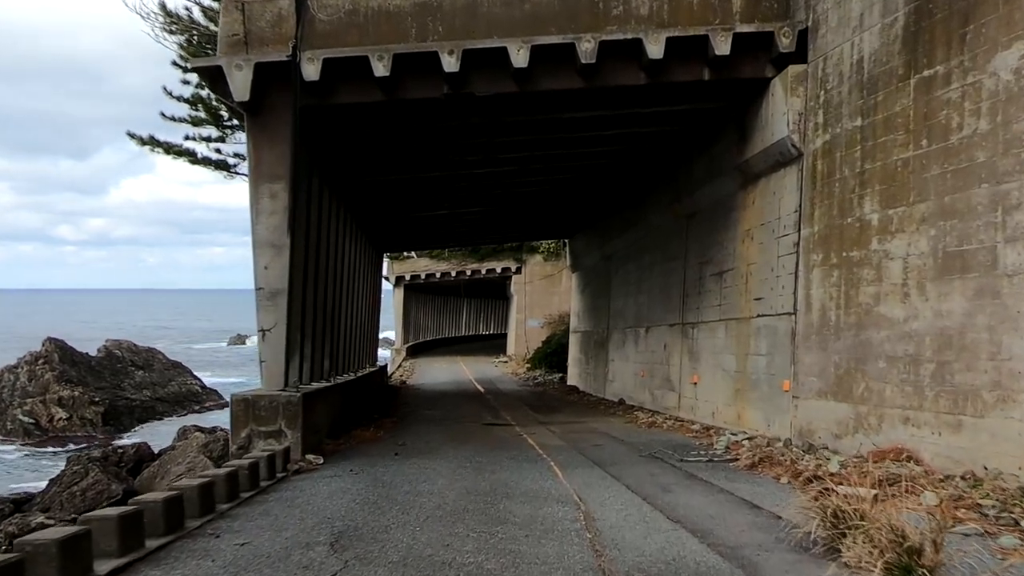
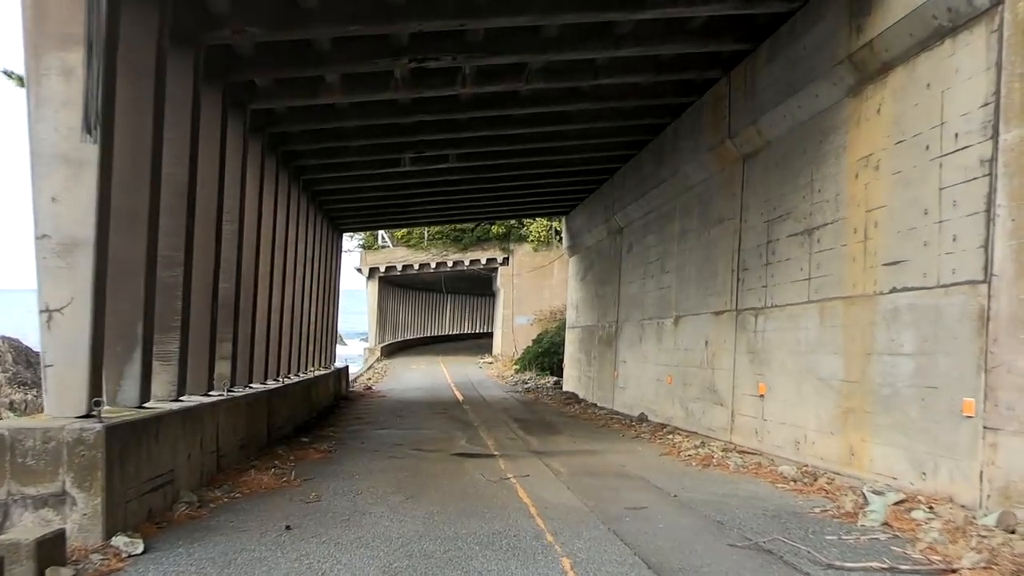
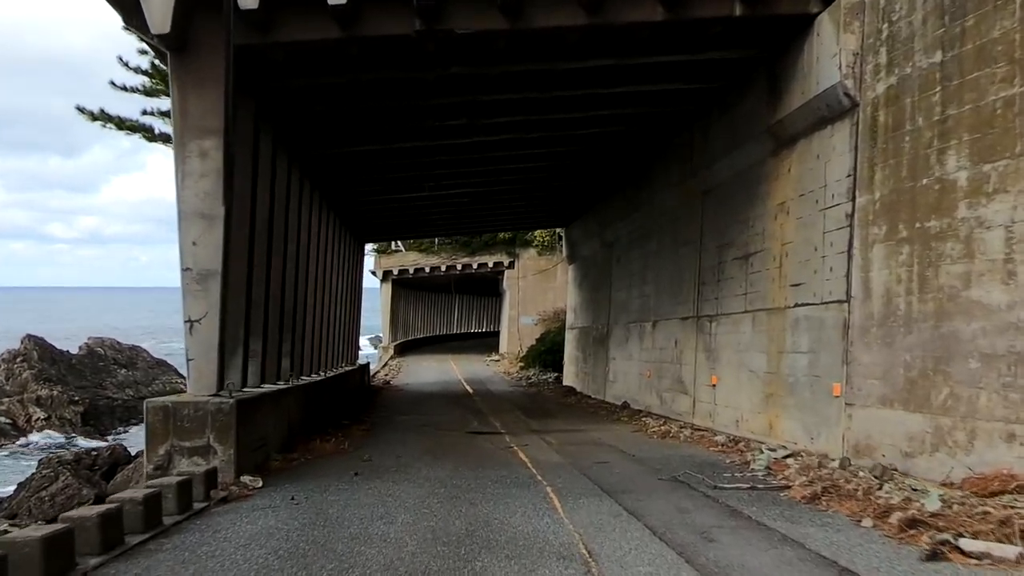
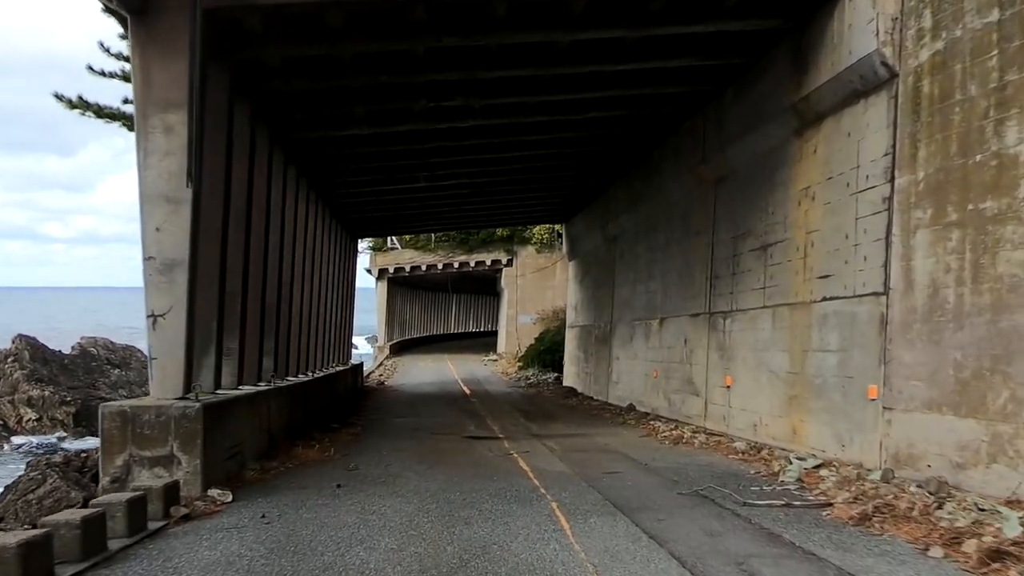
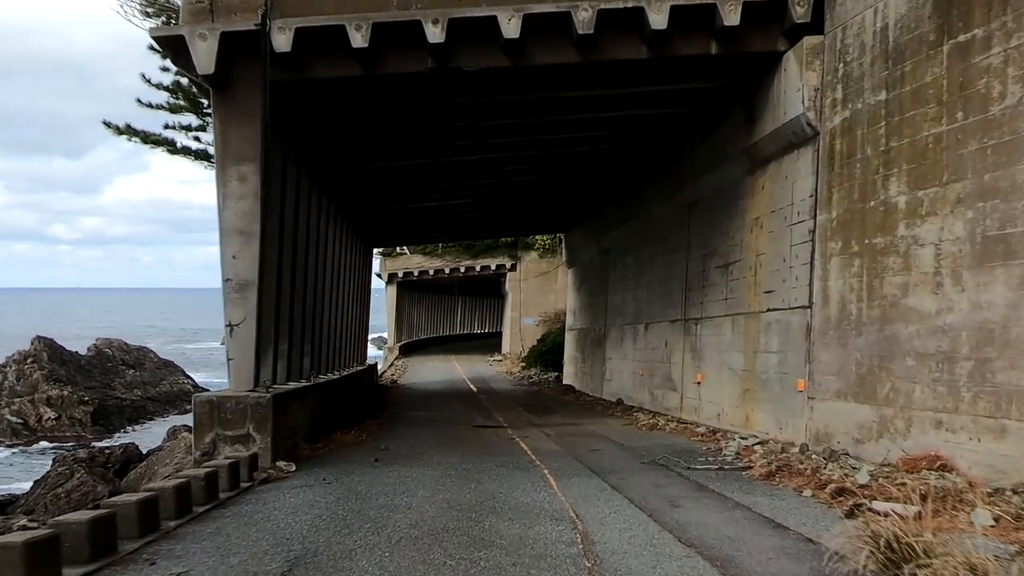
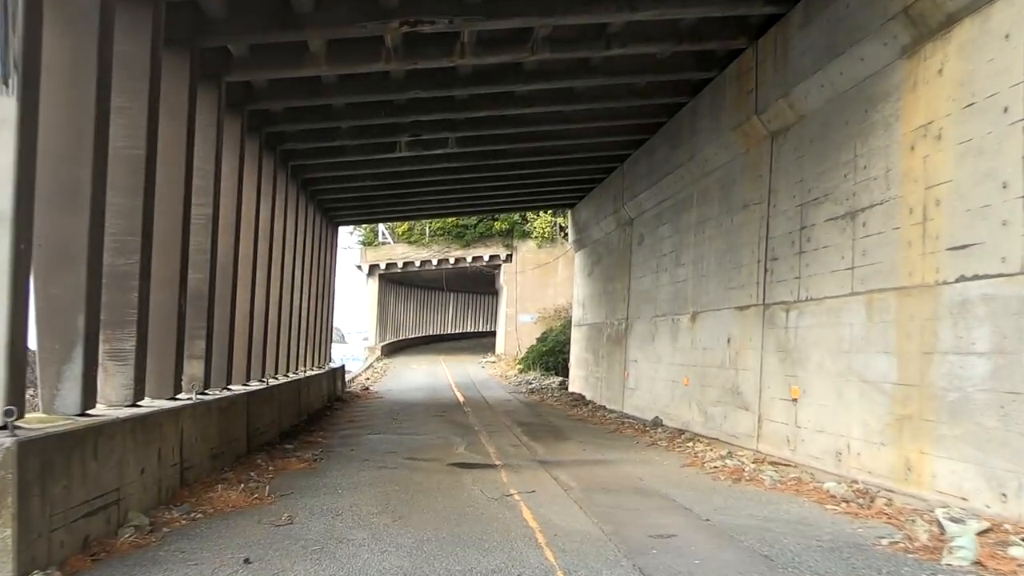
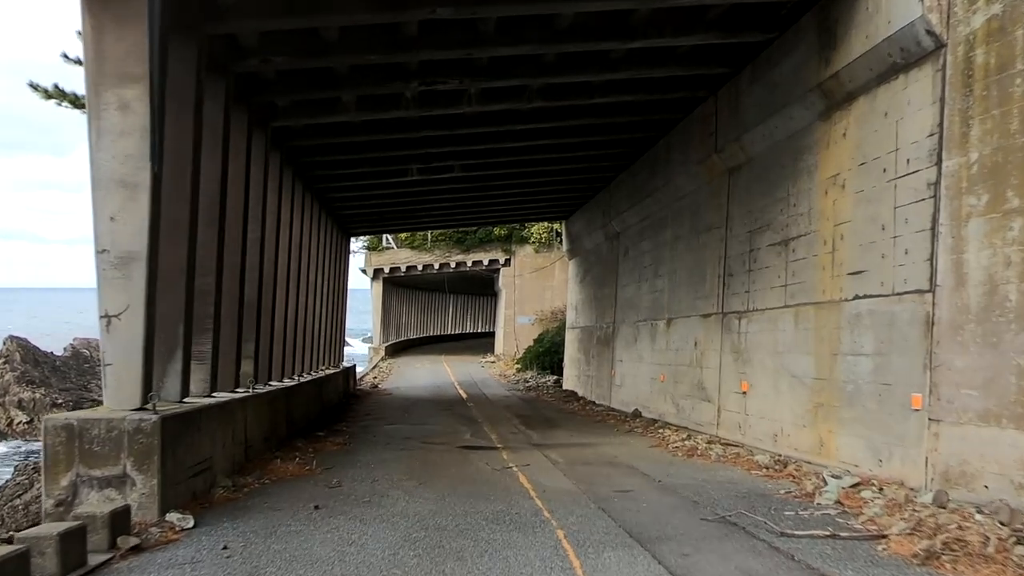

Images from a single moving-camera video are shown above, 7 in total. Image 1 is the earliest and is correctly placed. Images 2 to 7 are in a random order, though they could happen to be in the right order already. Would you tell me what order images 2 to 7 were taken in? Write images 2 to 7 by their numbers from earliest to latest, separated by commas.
5, 3, 4, 7, 2, 6
